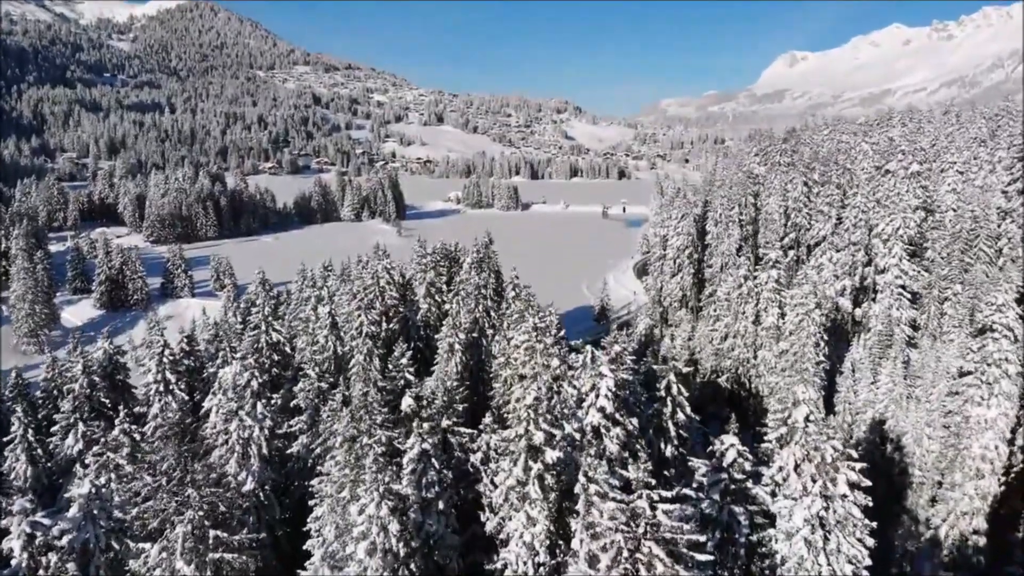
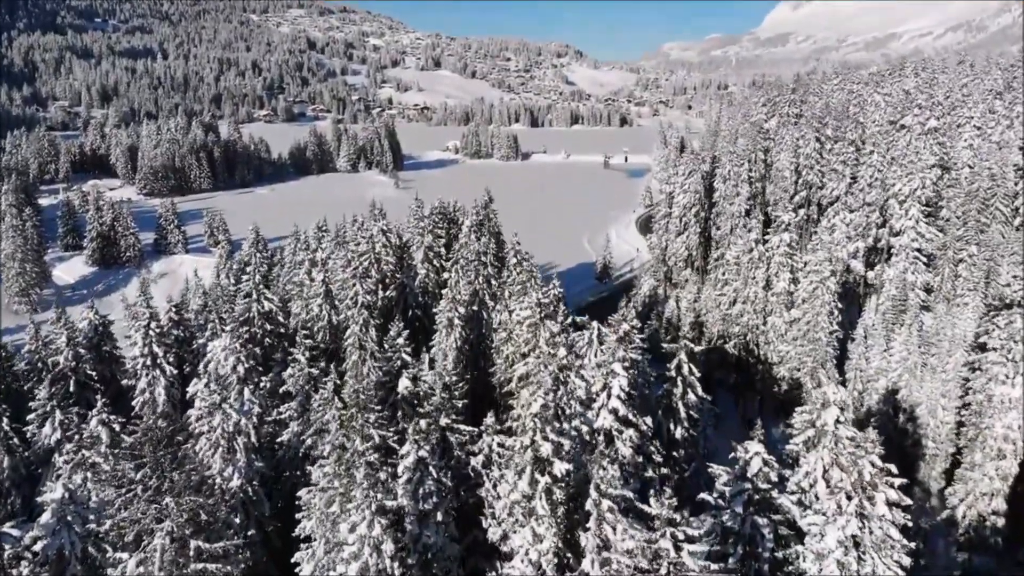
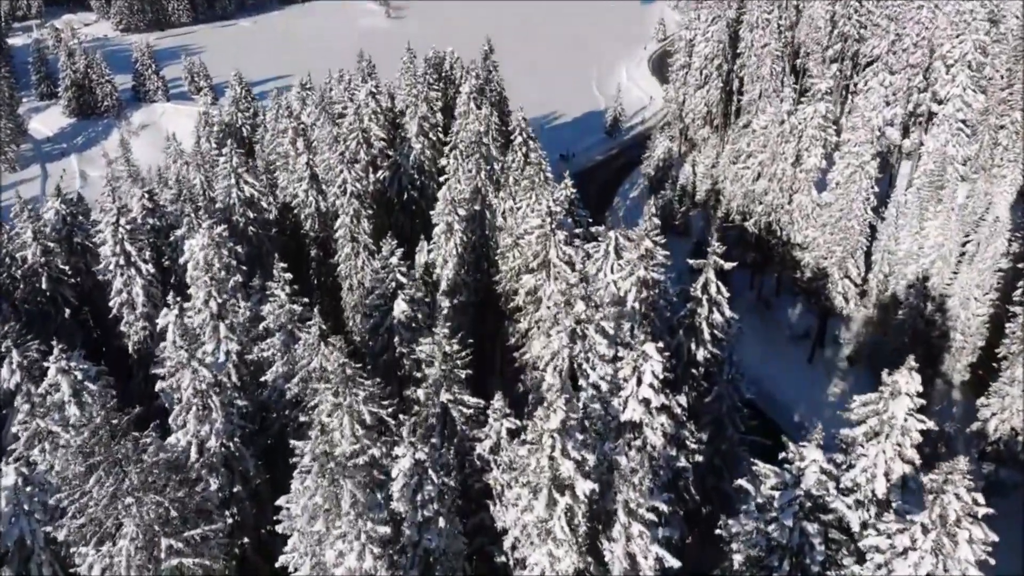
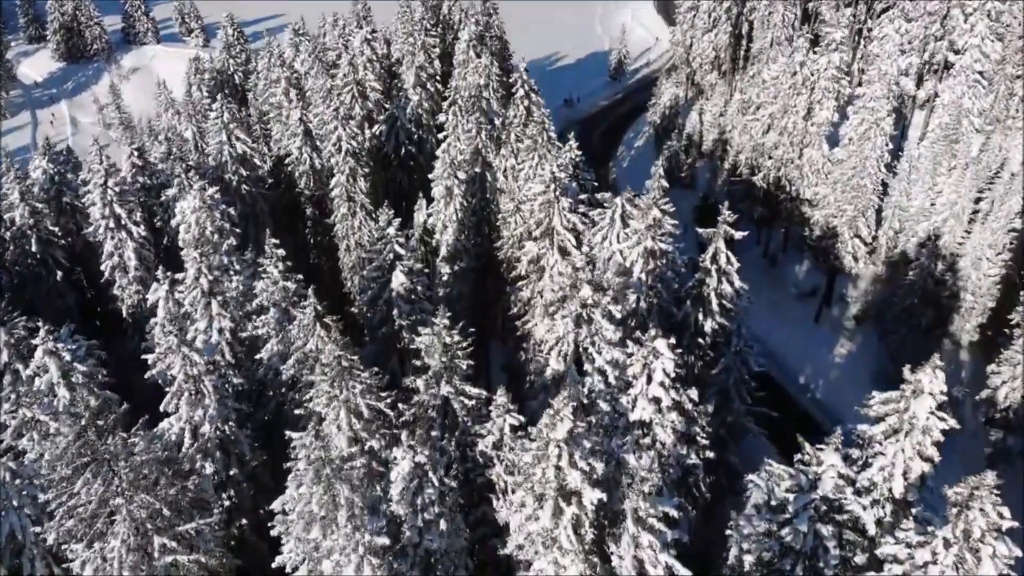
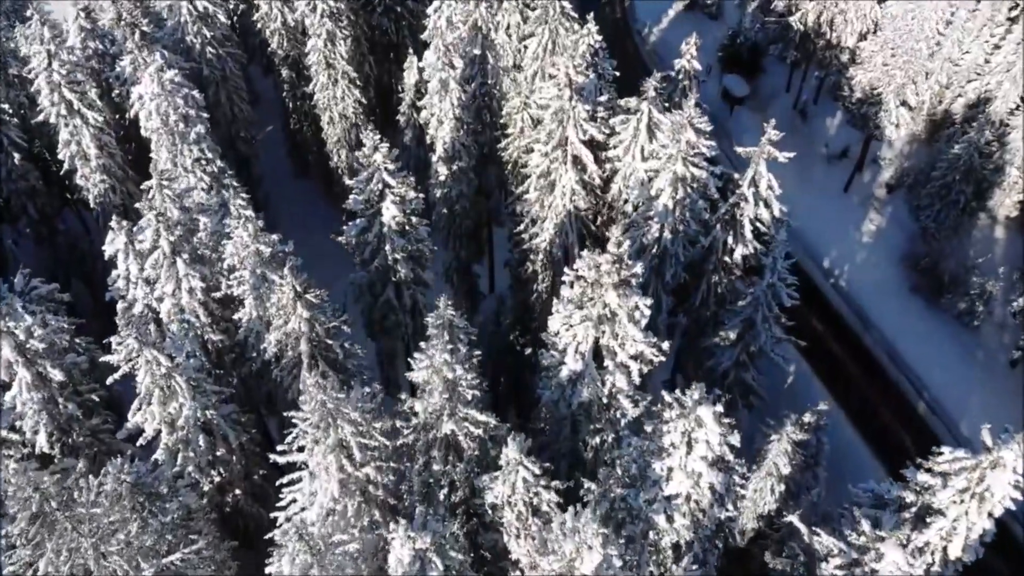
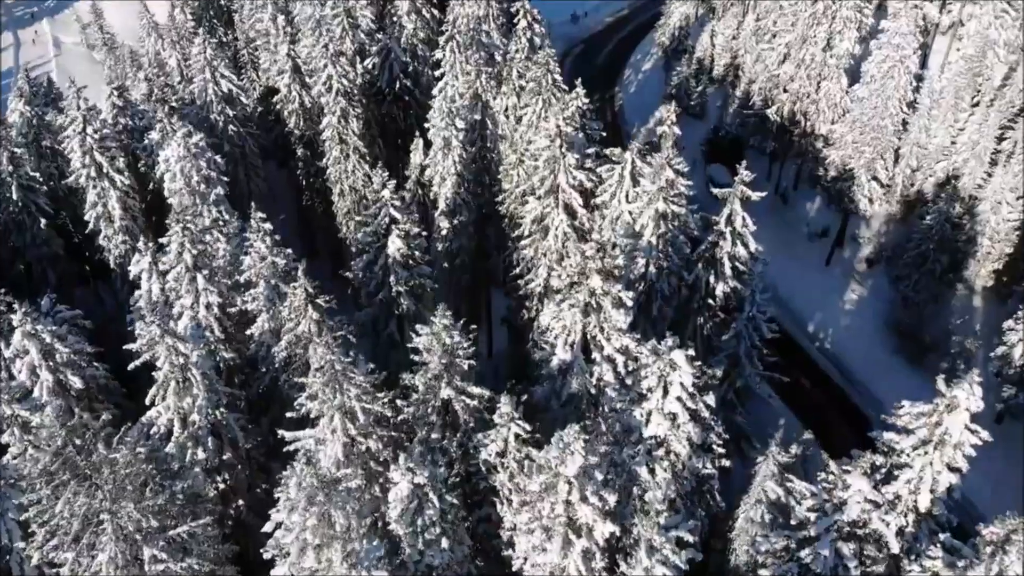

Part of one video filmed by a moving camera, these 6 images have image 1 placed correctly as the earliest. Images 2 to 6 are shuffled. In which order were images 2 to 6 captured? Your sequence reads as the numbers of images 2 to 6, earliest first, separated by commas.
2, 3, 4, 6, 5
